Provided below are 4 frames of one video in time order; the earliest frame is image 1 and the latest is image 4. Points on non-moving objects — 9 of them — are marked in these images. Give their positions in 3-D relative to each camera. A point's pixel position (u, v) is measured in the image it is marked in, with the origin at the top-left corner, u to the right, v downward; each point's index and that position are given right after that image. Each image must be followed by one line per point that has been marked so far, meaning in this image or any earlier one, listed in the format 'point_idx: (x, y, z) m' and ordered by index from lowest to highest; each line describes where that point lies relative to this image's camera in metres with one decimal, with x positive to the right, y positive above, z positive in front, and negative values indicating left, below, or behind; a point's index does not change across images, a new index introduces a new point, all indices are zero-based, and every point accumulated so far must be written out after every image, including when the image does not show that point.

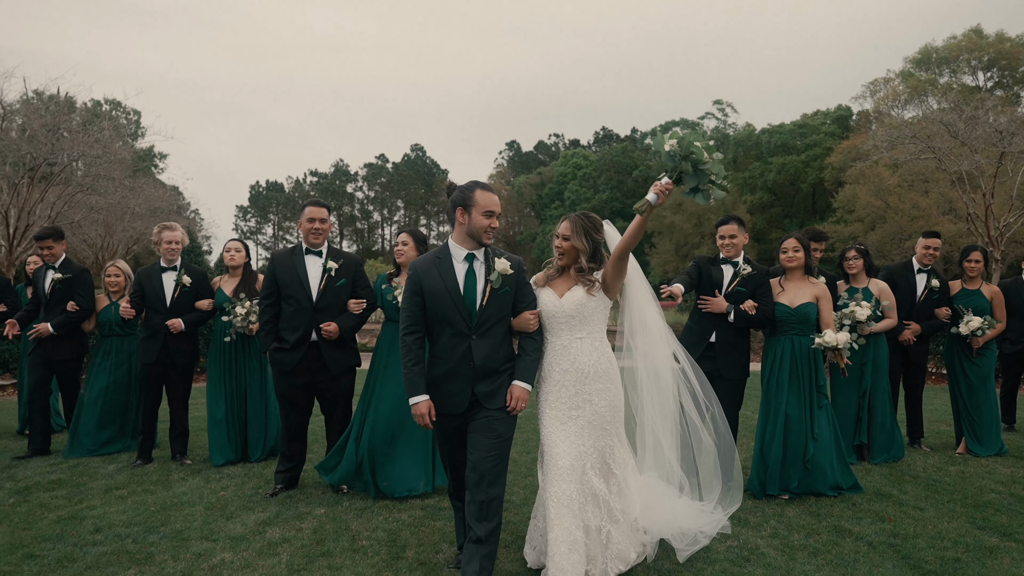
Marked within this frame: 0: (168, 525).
0: (-2.2, -1.5, +4.4) m
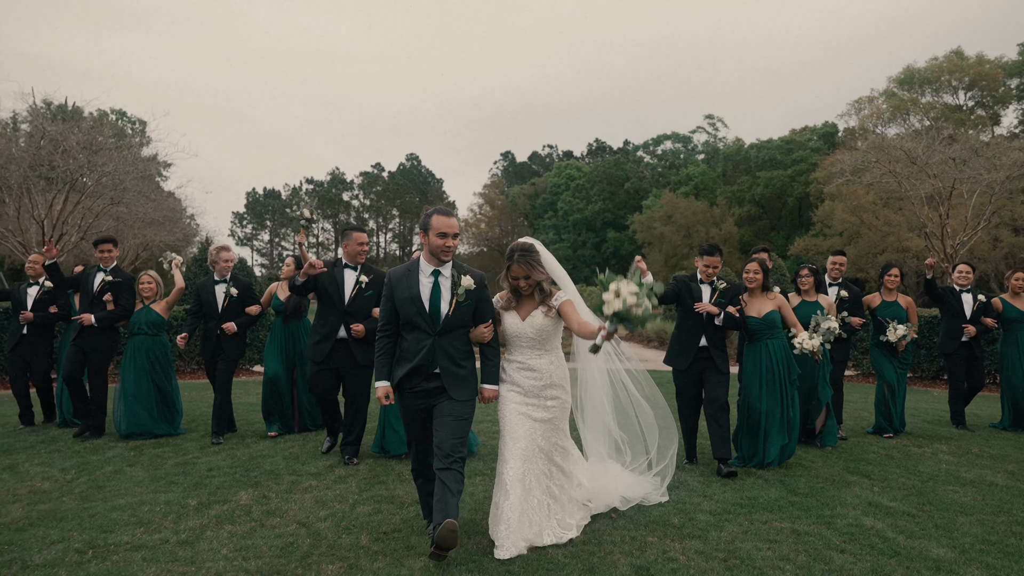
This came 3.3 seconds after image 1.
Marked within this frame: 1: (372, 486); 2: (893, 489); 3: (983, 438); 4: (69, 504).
0: (-2.2, -1.6, +5.9) m
1: (-1.1, -1.6, +5.3) m
2: (+3.0, -1.6, +5.3) m
3: (+5.4, -1.7, +7.6) m
4: (-3.3, -1.6, +5.0) m
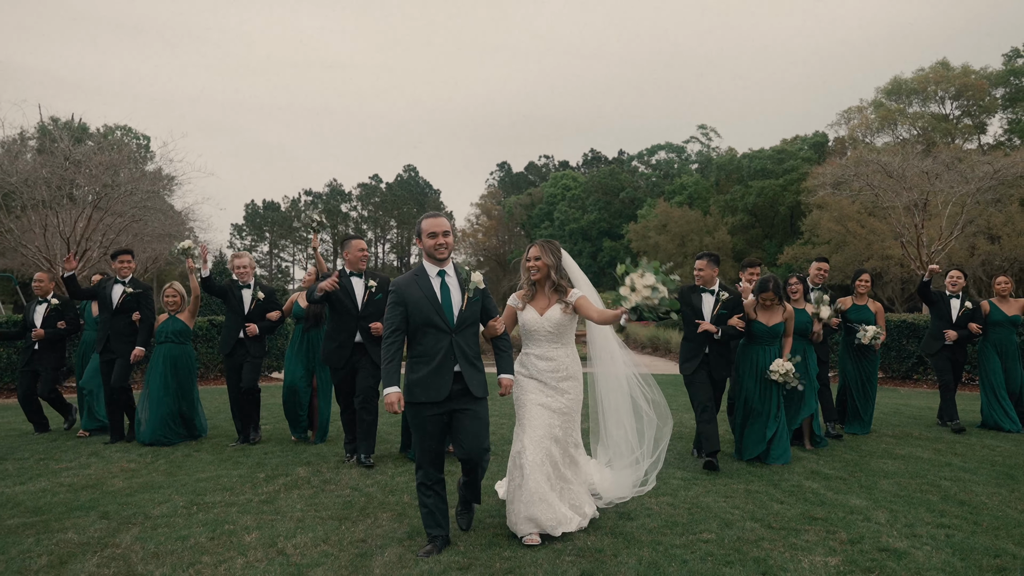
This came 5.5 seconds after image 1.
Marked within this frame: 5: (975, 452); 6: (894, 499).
0: (-2.2, -1.7, +7.0) m
1: (-1.0, -1.7, +6.4) m
2: (+3.1, -1.7, +6.4) m
3: (+5.5, -1.8, +8.8) m
4: (-3.2, -1.7, +6.1) m
5: (+4.7, -1.7, +6.7) m
6: (+2.9, -1.6, +5.1) m
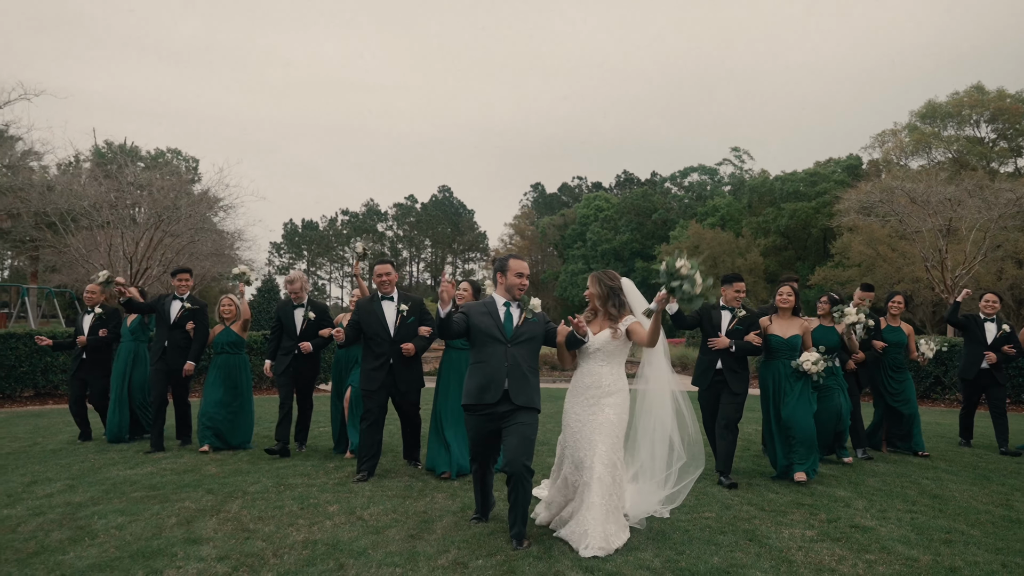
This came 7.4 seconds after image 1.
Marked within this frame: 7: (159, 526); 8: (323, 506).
0: (-1.8, -1.9, +8.1) m
1: (-0.7, -1.9, +7.4) m
2: (+3.5, -1.9, +7.2) m
3: (+5.9, -2.1, +9.4) m
4: (-2.9, -1.9, +7.2) m
5: (+5.1, -1.9, +7.5) m
6: (+3.2, -1.8, +5.9) m
7: (-2.7, -1.8, +5.1) m
8: (-1.6, -1.8, +5.5) m
